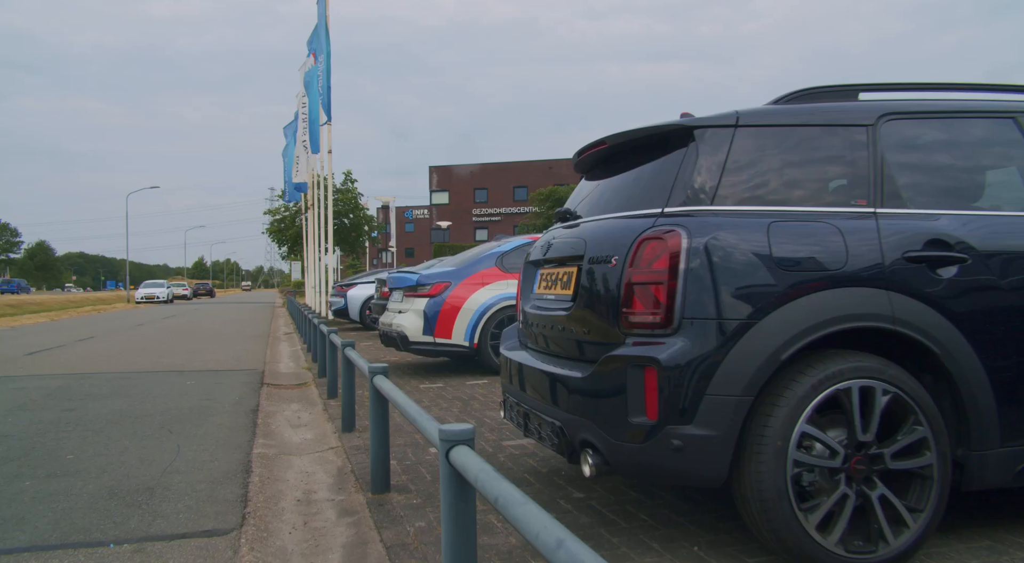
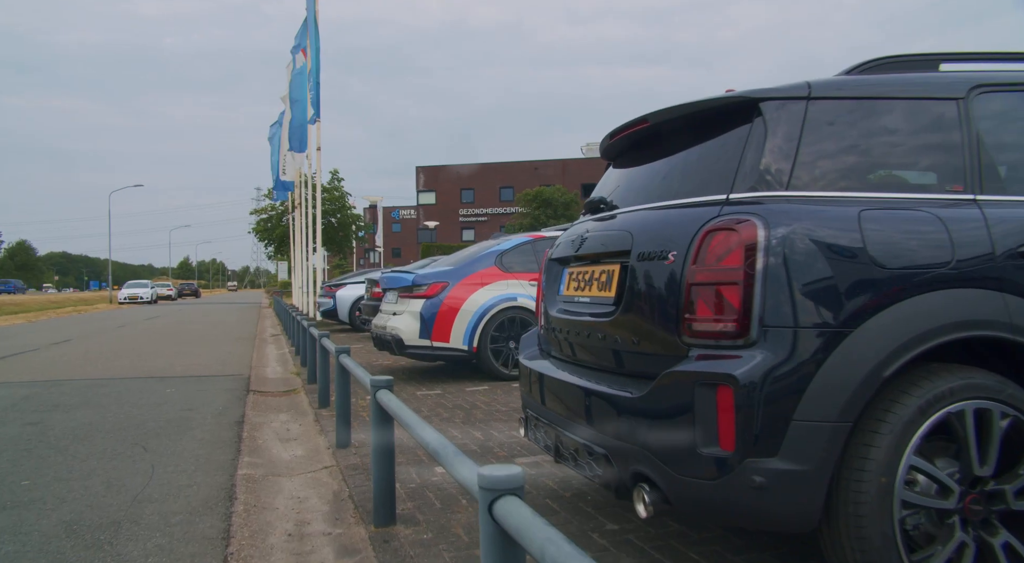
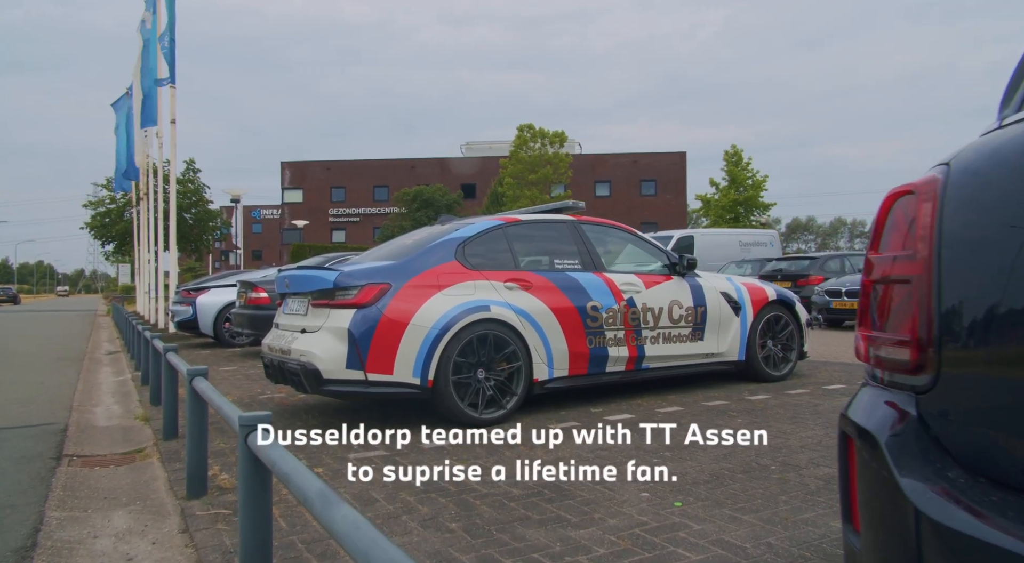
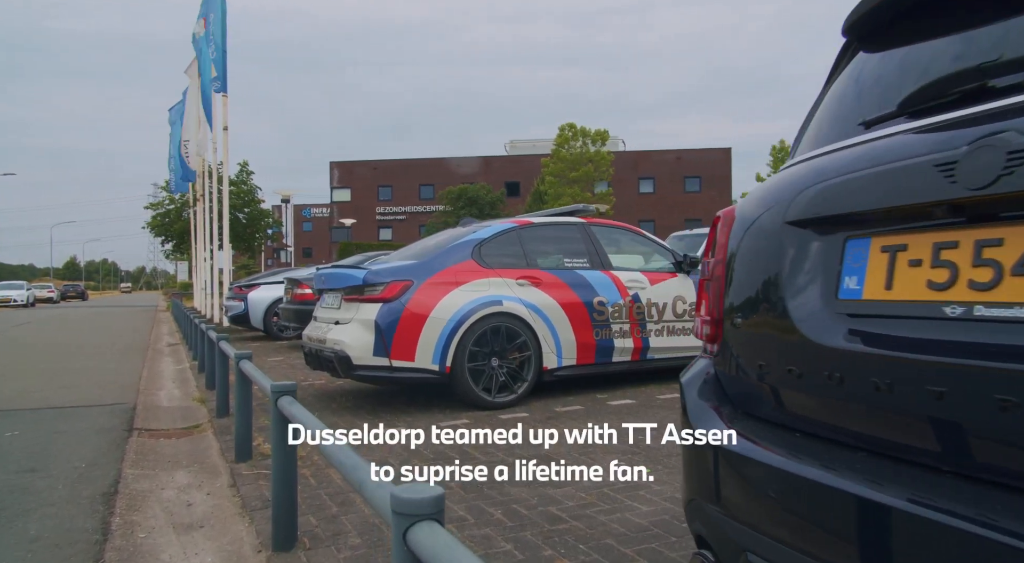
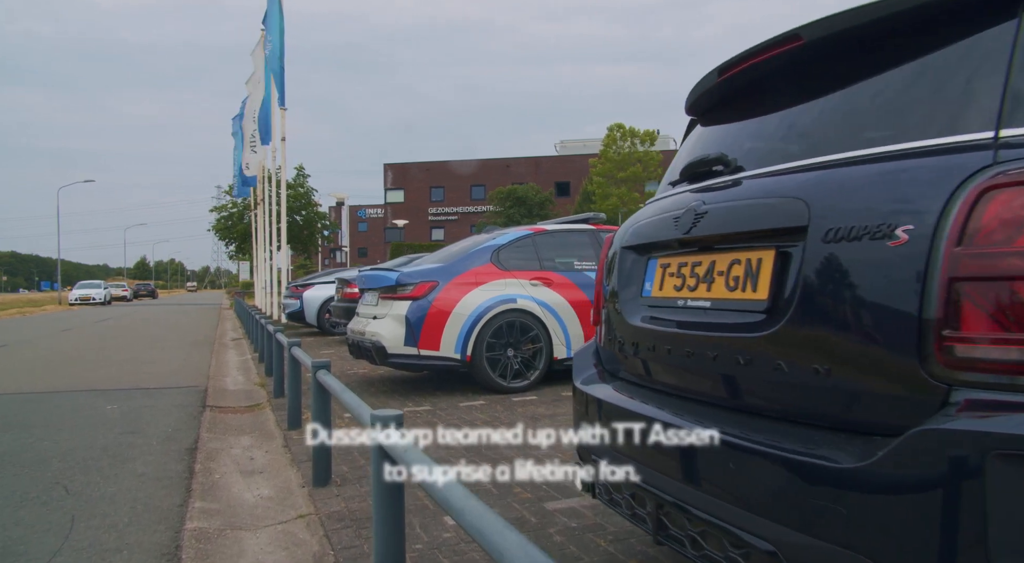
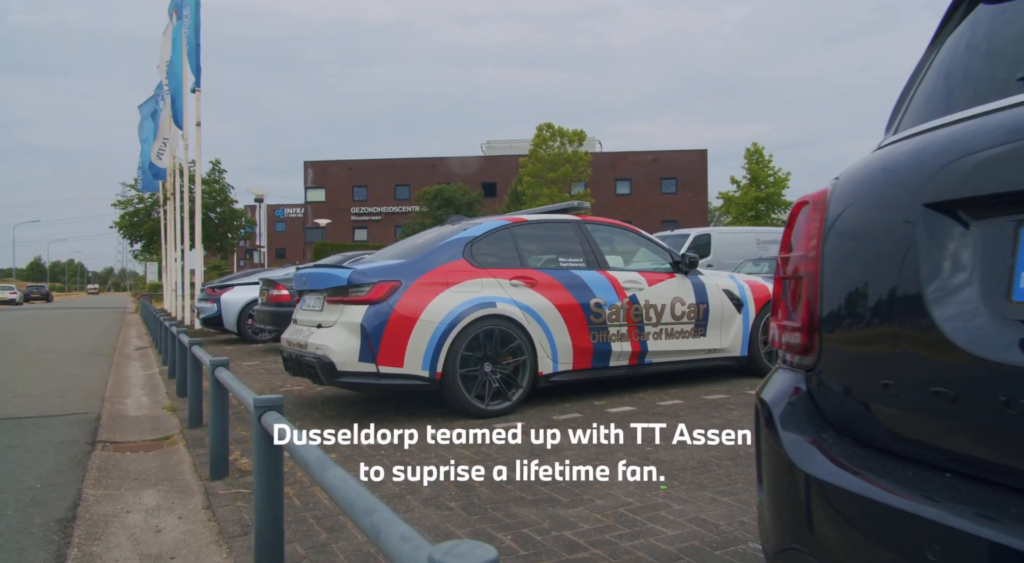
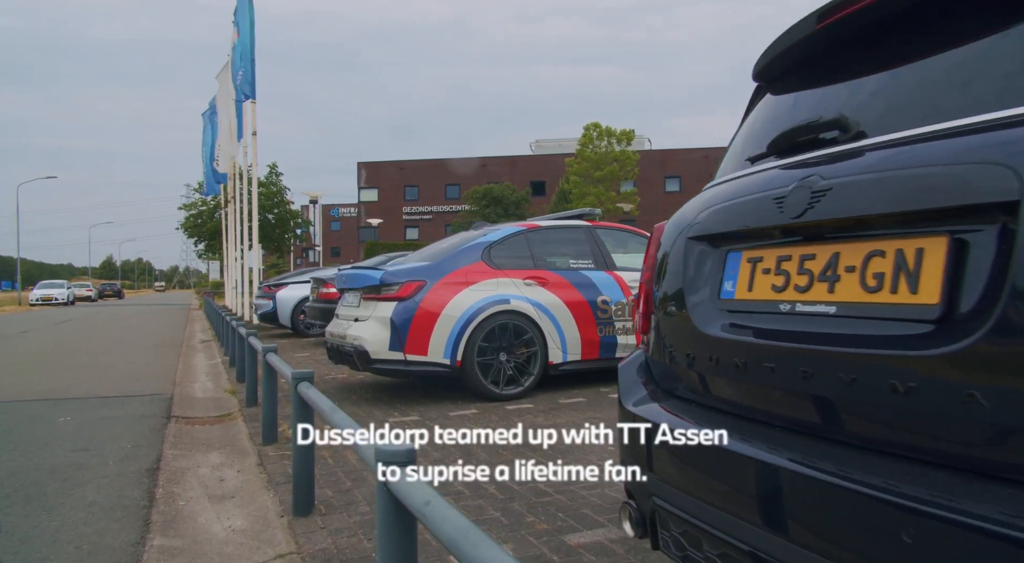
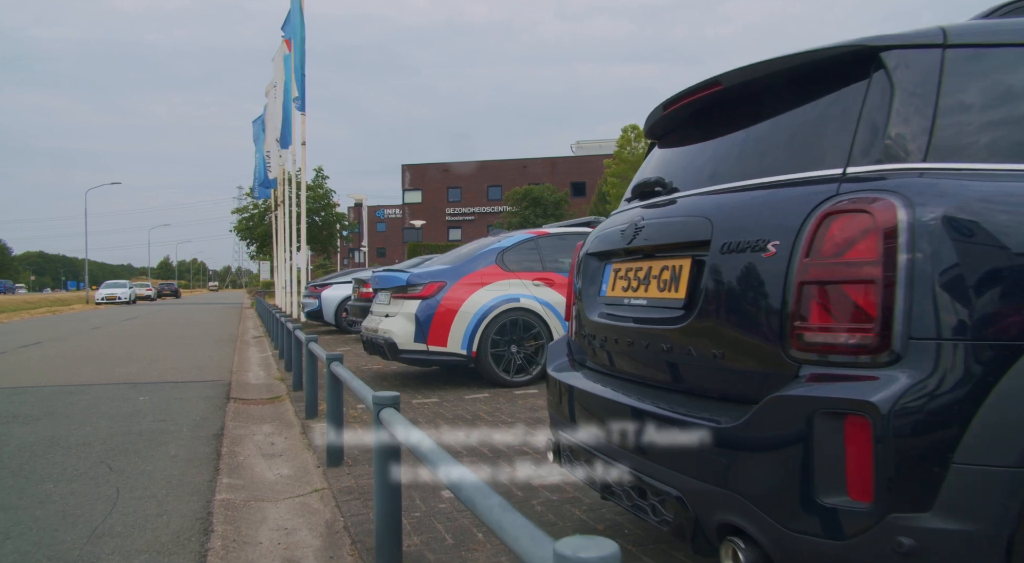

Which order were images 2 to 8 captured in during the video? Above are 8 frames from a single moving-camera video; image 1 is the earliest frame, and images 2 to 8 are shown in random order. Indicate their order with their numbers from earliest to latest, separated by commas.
2, 8, 5, 7, 4, 6, 3
